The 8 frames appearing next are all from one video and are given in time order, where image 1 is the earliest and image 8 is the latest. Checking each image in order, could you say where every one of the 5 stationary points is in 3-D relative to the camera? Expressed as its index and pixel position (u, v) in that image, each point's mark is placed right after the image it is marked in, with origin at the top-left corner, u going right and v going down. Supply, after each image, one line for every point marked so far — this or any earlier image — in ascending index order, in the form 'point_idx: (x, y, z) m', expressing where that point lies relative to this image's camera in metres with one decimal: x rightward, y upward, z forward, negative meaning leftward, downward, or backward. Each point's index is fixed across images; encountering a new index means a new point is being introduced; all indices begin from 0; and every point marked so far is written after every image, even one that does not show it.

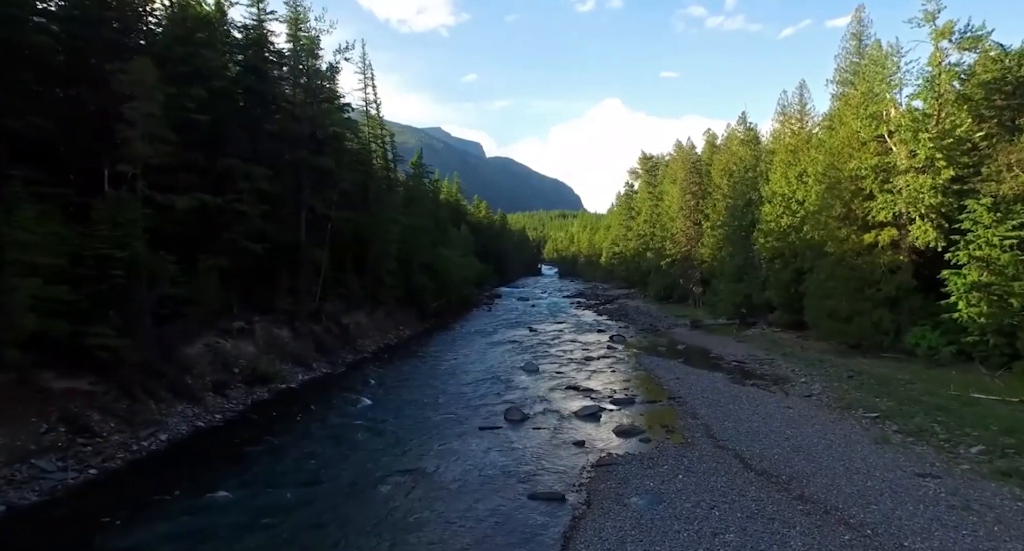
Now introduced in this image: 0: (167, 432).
0: (-10.2, -4.6, +16.9) m
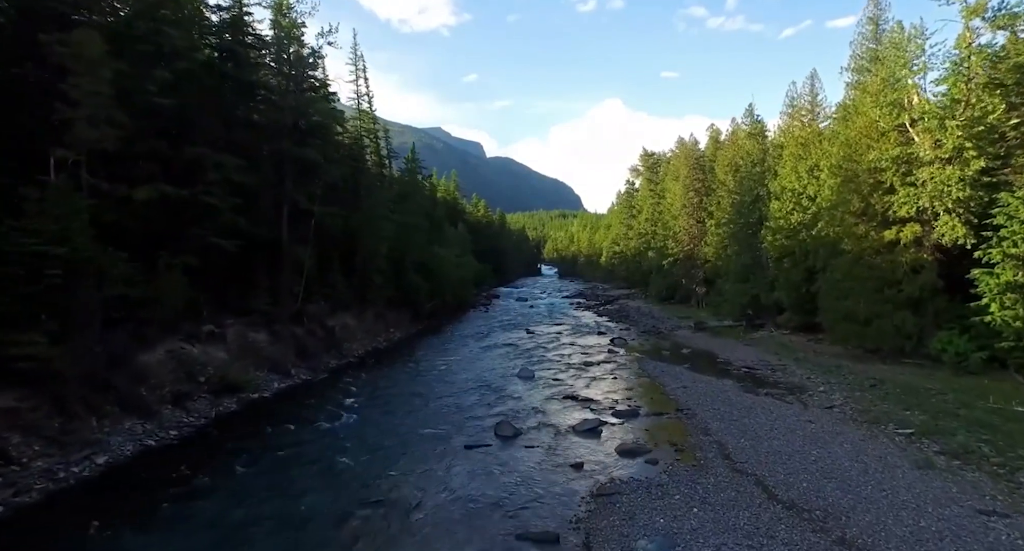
0: (-10.5, -4.6, +14.8) m
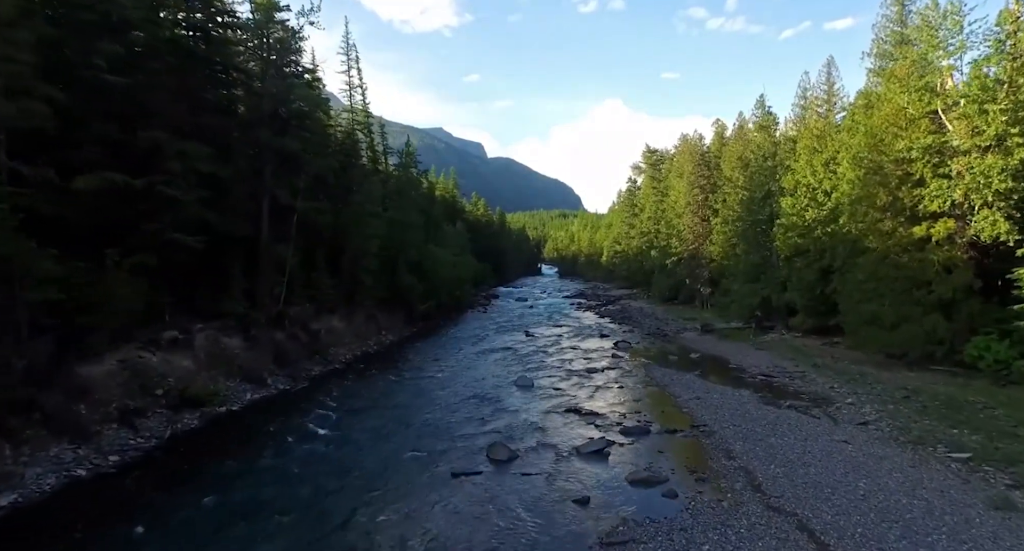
0: (-10.6, -4.6, +12.5) m
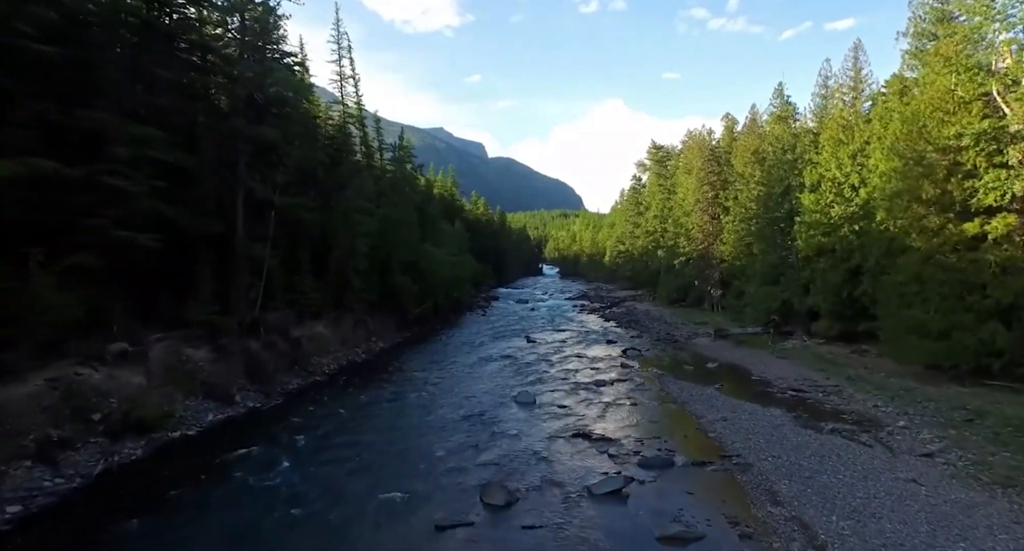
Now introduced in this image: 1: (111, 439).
0: (-10.7, -4.7, +9.6) m
1: (-11.3, -4.6, +16.3) m
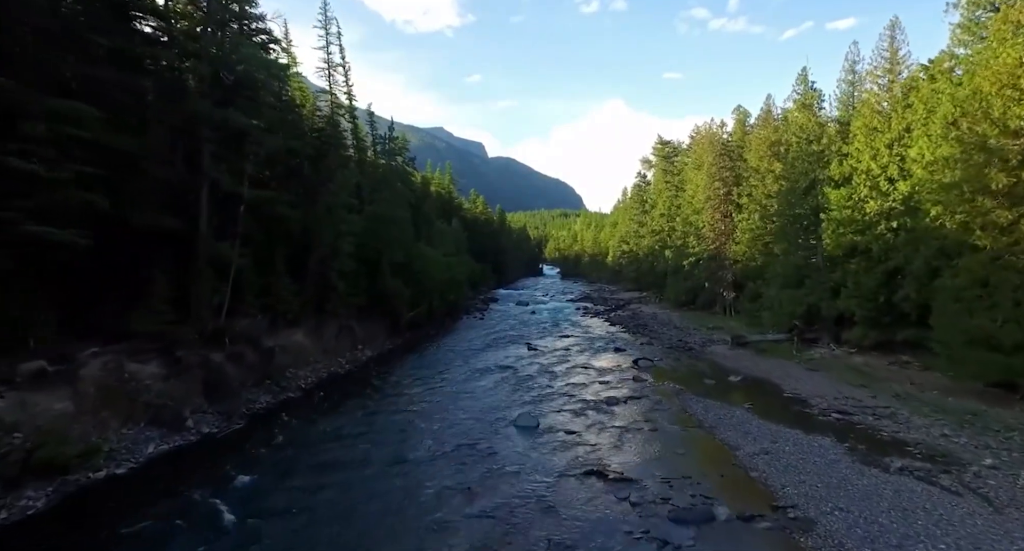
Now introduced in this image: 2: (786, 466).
0: (-10.7, -4.9, +6.3) m
1: (-11.3, -4.7, +12.9) m
2: (+7.6, -5.2, +16.0) m
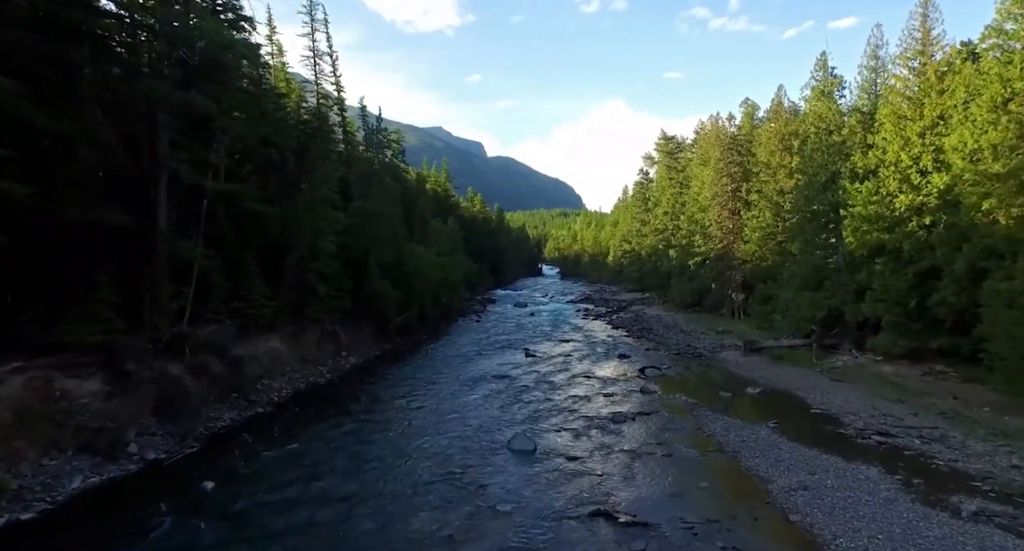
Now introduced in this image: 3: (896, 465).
0: (-10.9, -4.9, +3.6) m
1: (-11.5, -4.8, +10.3) m
2: (+7.4, -5.3, +13.3) m
3: (+10.5, -5.2, +15.7) m
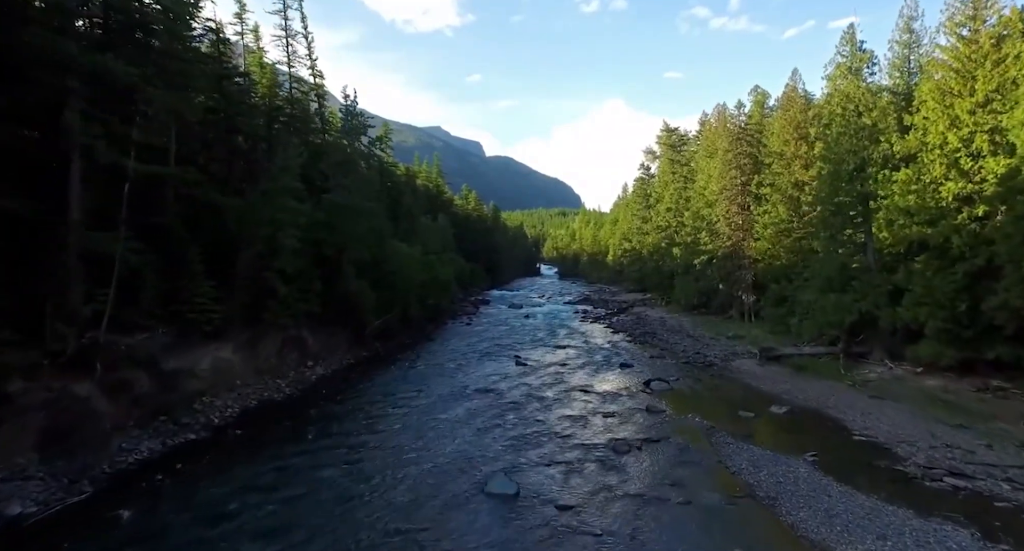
0: (-11.5, -4.9, -0.2) m
1: (-12.1, -4.8, +6.4) m
2: (+6.8, -5.3, +9.5) m
3: (+9.9, -5.2, +11.9) m
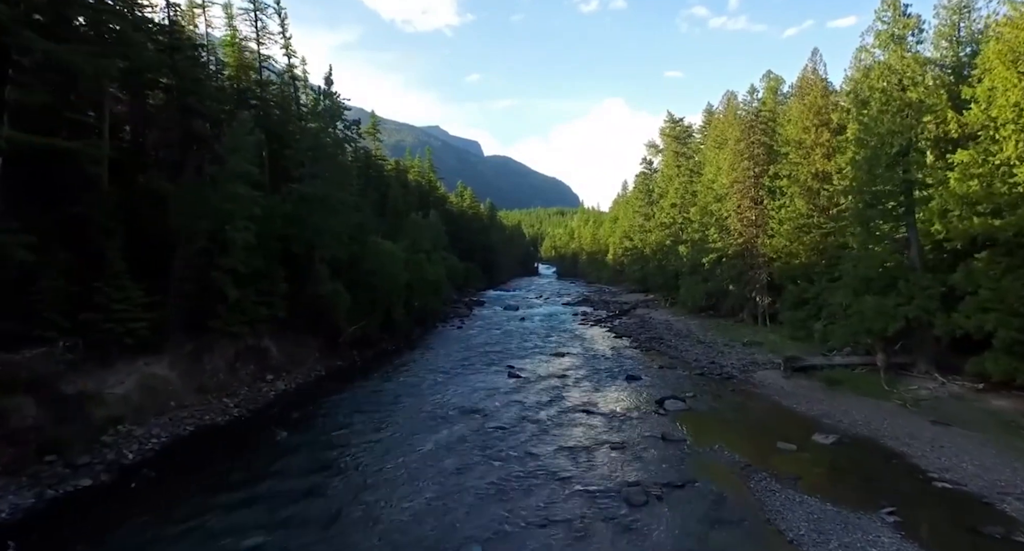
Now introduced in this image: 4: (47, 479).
0: (-11.9, -4.9, -4.4) m
1: (-12.5, -4.8, +2.3) m
2: (+6.4, -5.3, +5.4) m
3: (+9.5, -5.2, +7.8) m
4: (-11.7, -5.0, +14.4) m
